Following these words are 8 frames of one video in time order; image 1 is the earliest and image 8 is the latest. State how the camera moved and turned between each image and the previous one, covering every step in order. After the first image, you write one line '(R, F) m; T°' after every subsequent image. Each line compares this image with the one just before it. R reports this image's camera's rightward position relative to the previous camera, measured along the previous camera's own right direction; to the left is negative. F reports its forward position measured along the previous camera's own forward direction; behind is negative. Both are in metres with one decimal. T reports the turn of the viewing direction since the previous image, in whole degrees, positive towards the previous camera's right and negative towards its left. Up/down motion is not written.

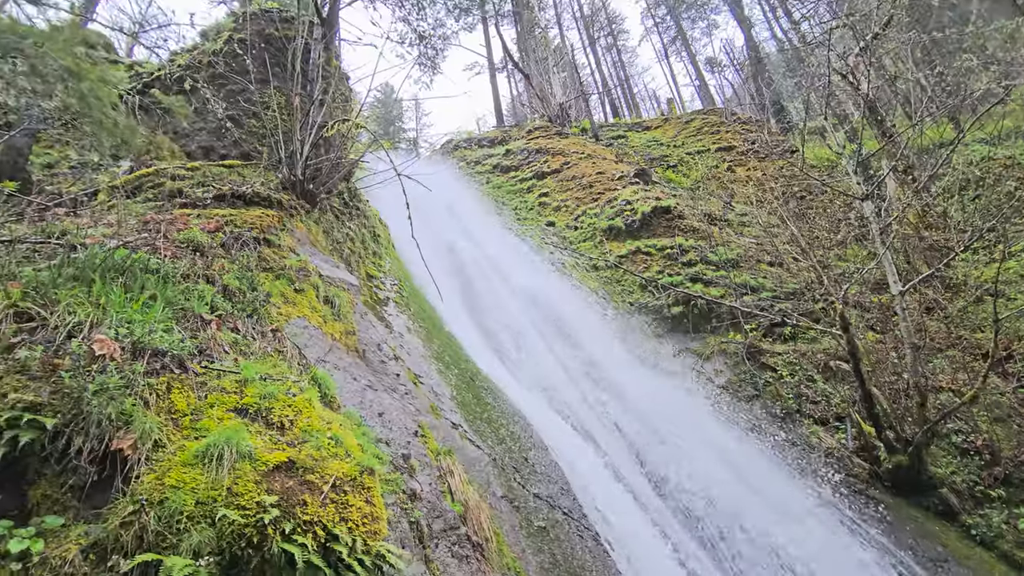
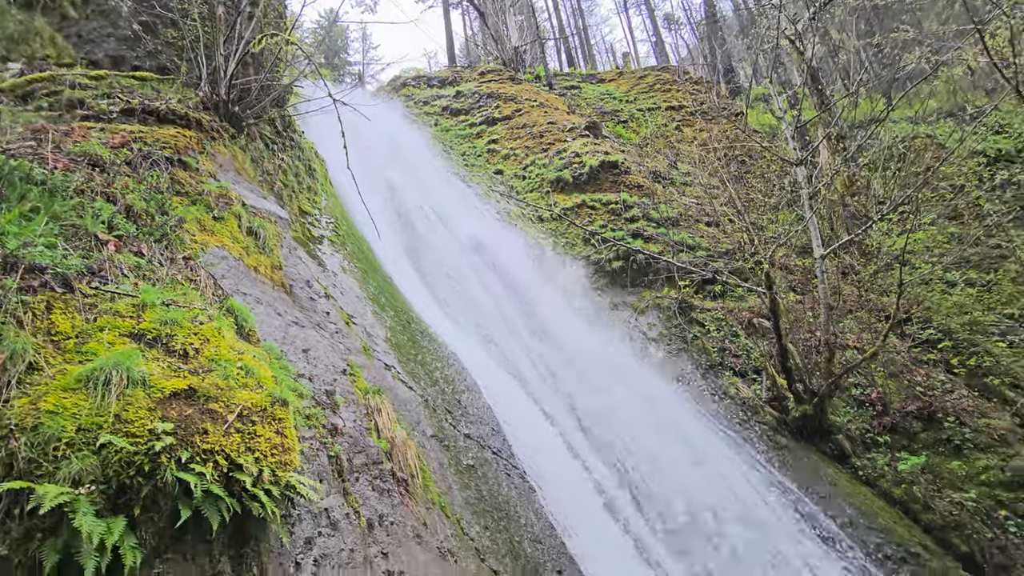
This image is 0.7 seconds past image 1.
(+0.1, 0.0) m; +6°
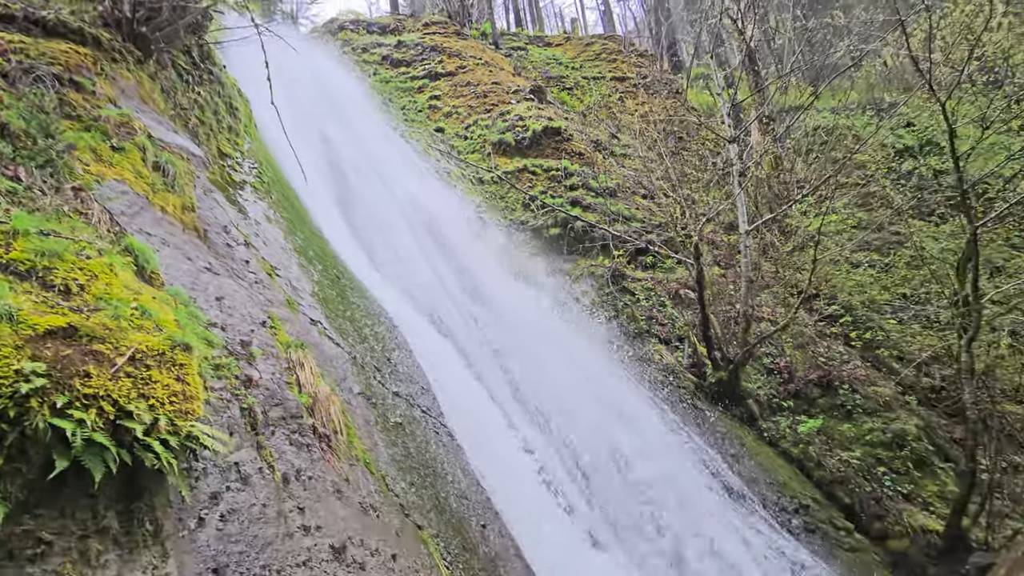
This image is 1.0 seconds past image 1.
(0.0, +0.1) m; +7°
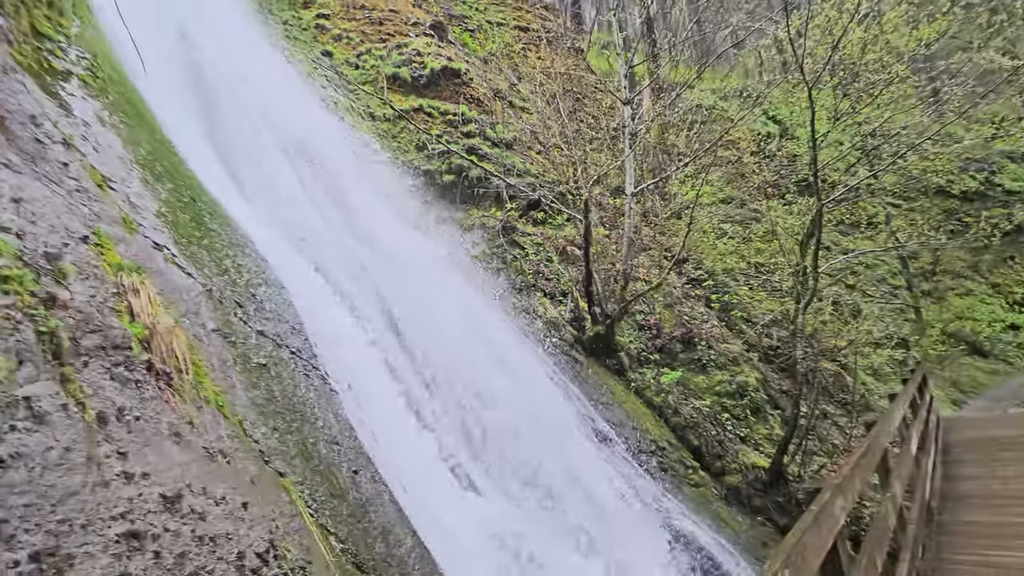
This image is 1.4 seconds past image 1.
(0.0, +0.1) m; +12°
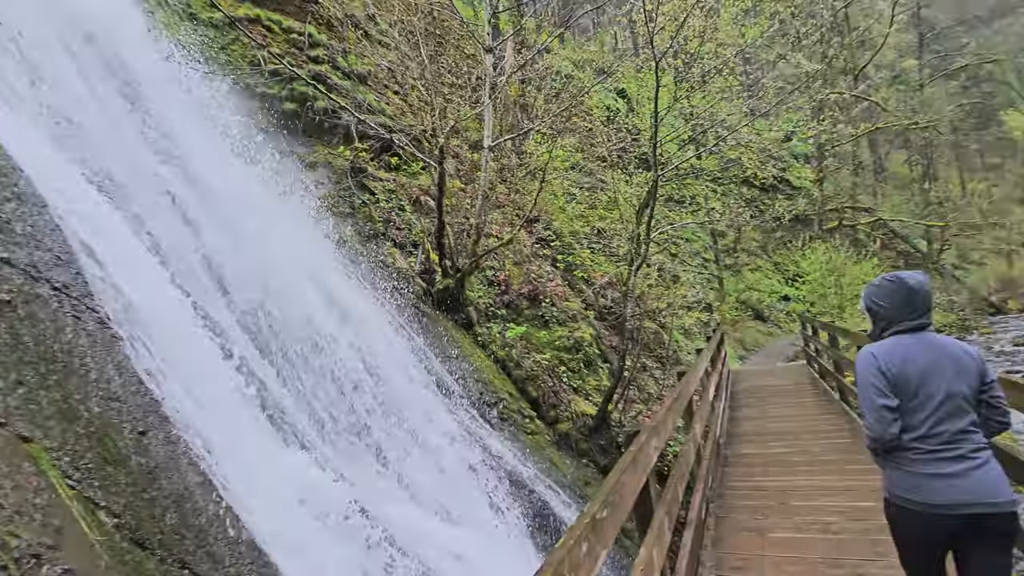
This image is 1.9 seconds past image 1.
(+0.1, +0.2) m; +16°
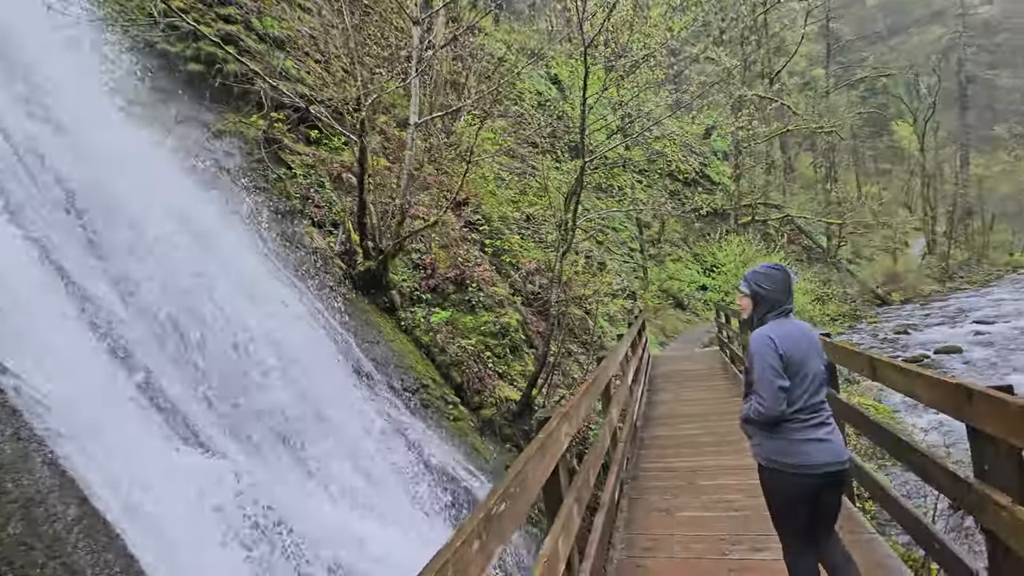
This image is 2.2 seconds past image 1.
(+0.1, +0.1) m; +8°
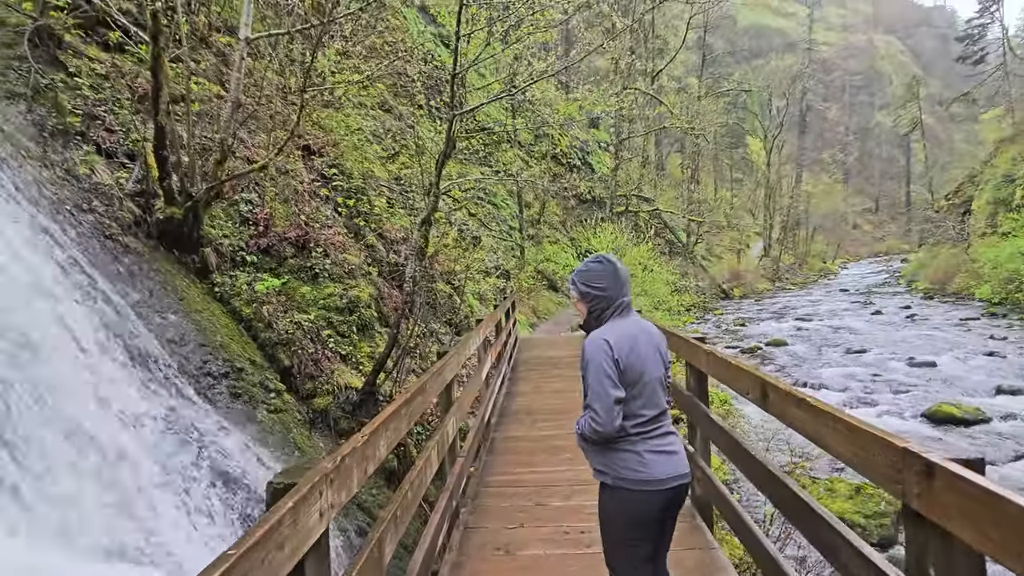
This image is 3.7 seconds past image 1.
(+0.3, +0.8) m; +13°
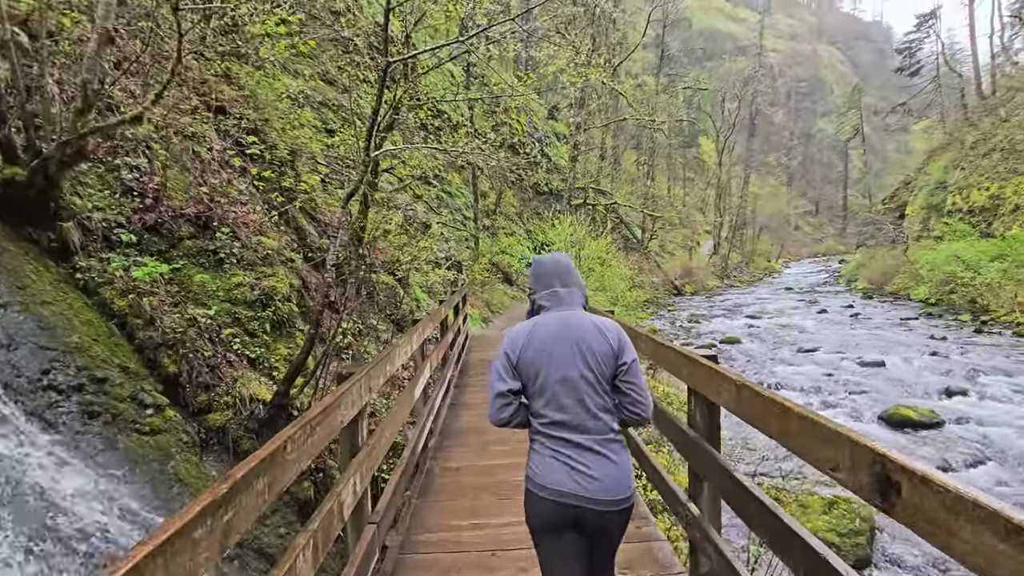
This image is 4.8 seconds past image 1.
(+0.1, +0.9) m; +5°
